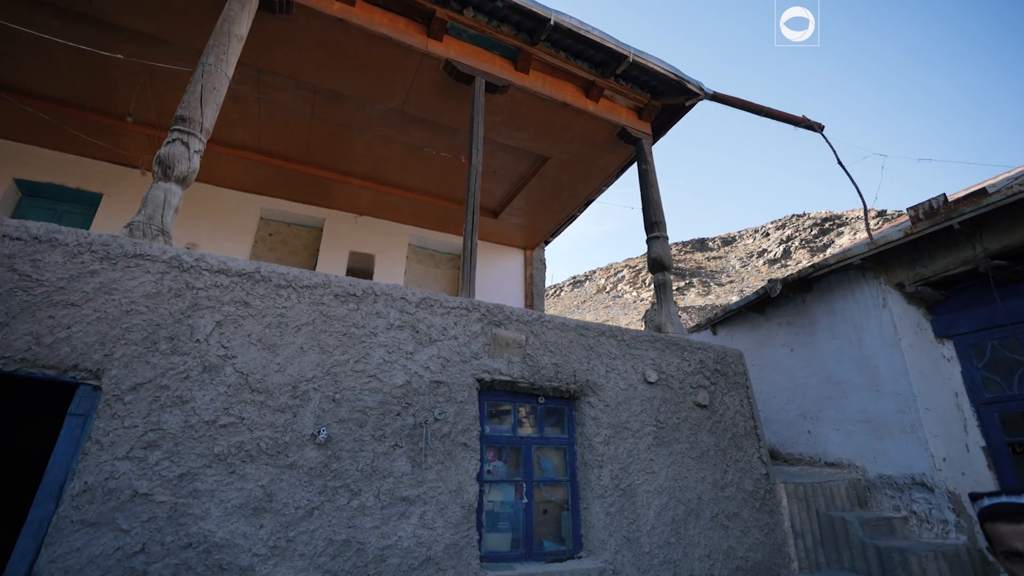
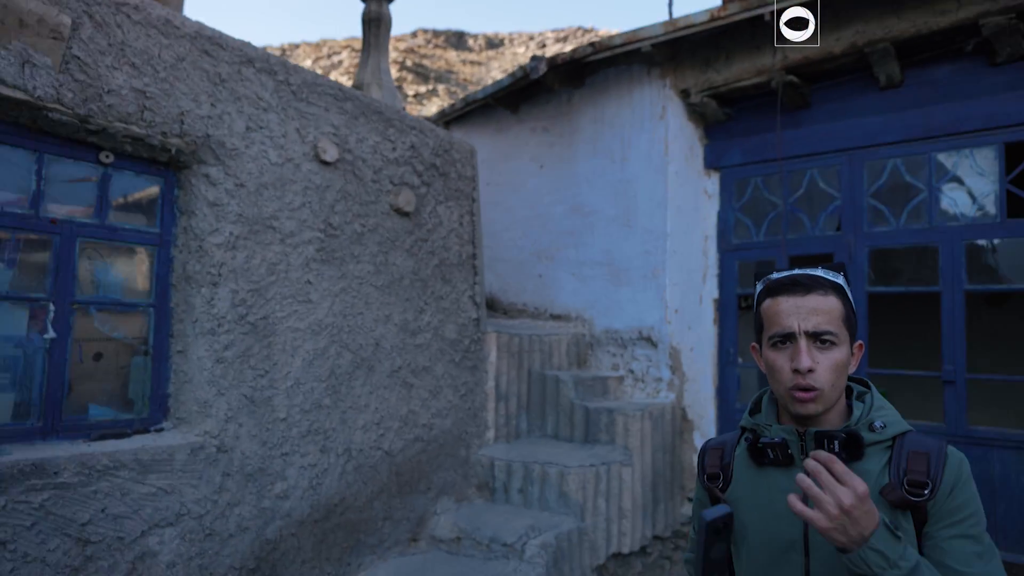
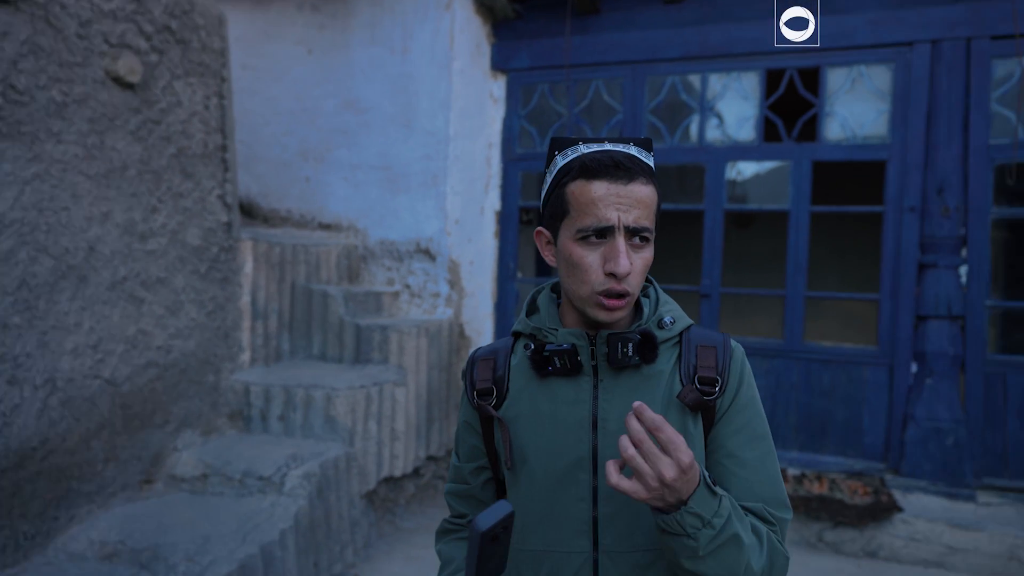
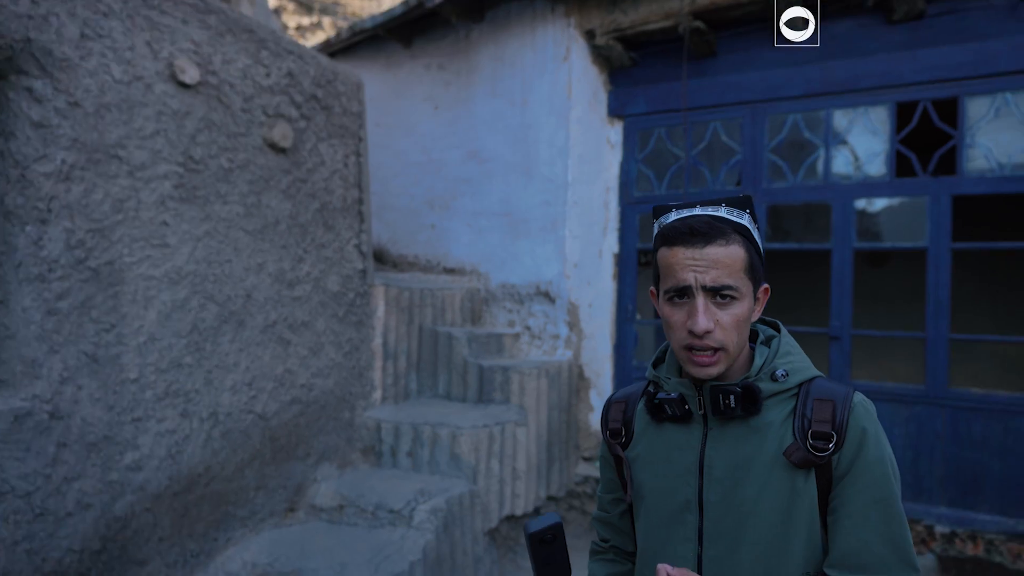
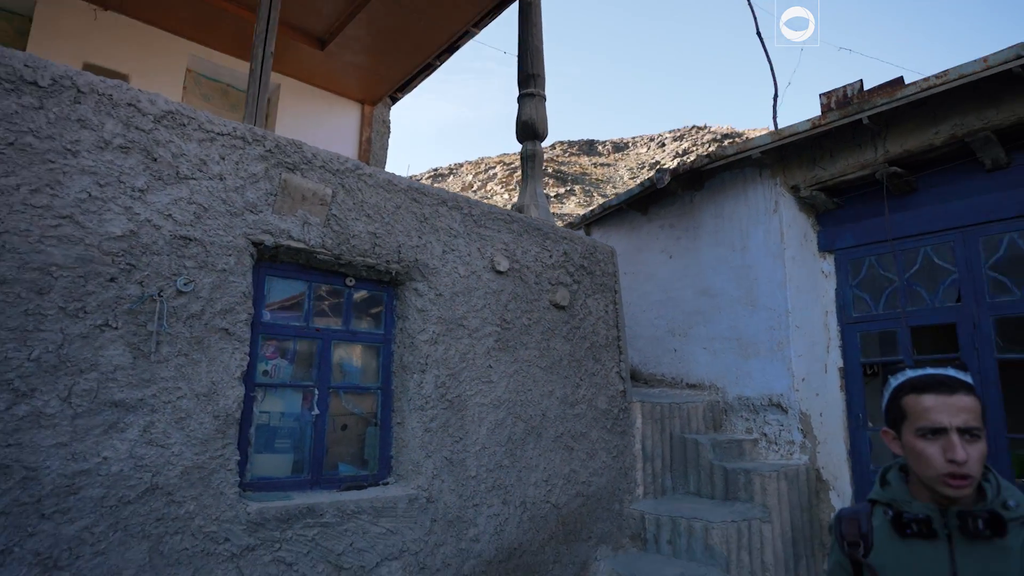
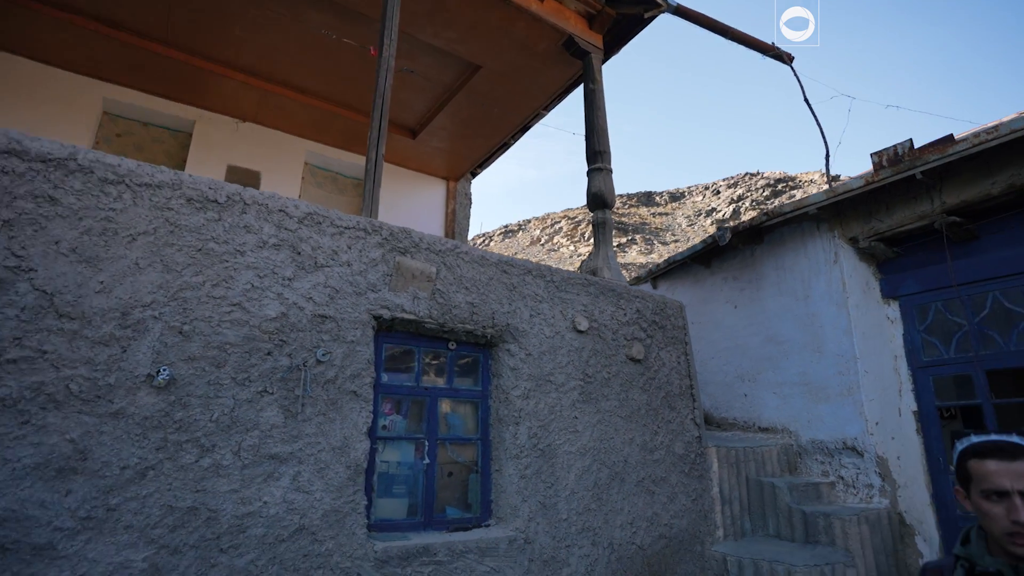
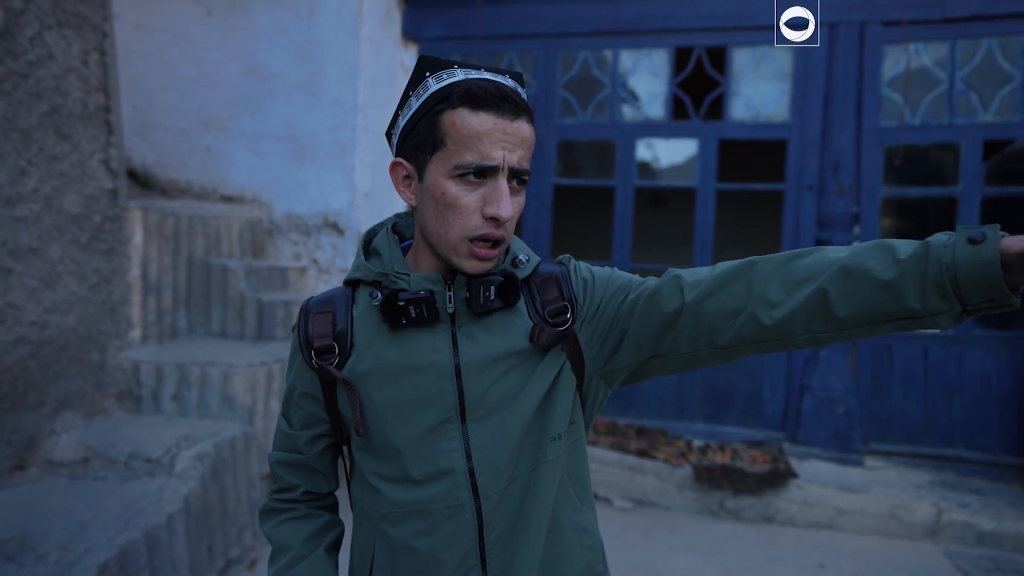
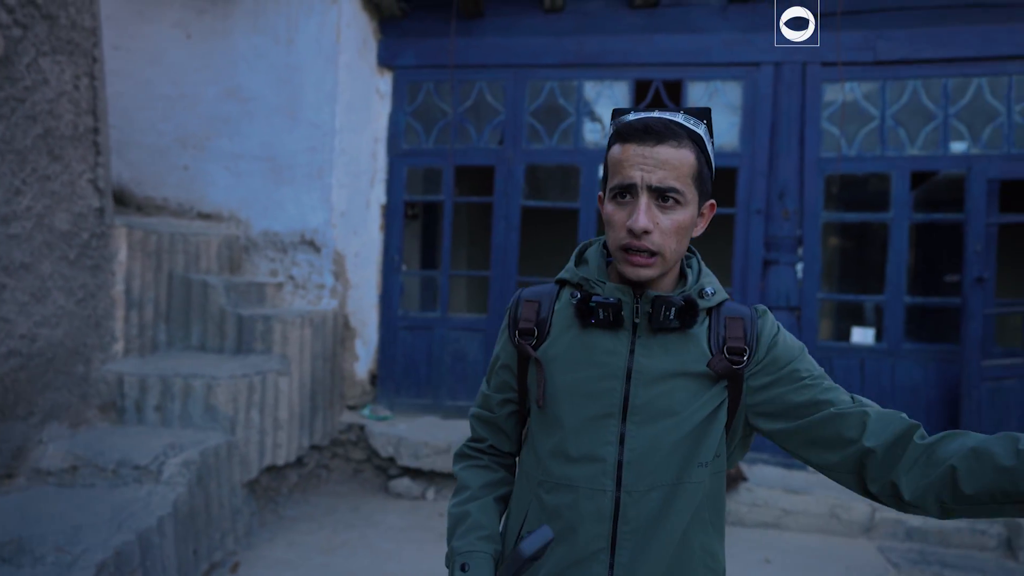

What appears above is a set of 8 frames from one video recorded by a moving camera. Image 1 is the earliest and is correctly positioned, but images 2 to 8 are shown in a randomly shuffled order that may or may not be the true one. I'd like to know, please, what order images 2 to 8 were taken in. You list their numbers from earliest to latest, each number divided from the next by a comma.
6, 5, 2, 4, 3, 7, 8
